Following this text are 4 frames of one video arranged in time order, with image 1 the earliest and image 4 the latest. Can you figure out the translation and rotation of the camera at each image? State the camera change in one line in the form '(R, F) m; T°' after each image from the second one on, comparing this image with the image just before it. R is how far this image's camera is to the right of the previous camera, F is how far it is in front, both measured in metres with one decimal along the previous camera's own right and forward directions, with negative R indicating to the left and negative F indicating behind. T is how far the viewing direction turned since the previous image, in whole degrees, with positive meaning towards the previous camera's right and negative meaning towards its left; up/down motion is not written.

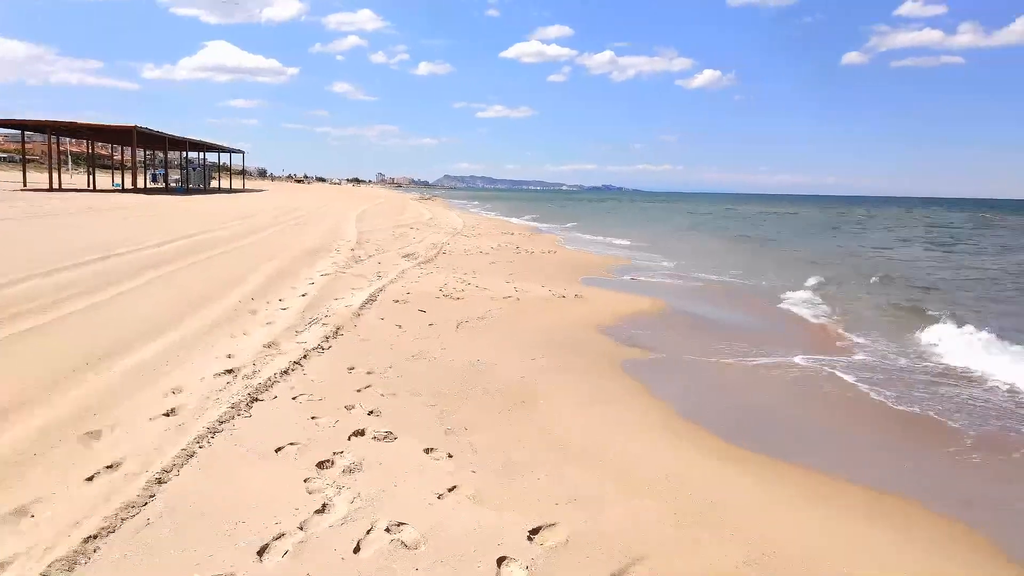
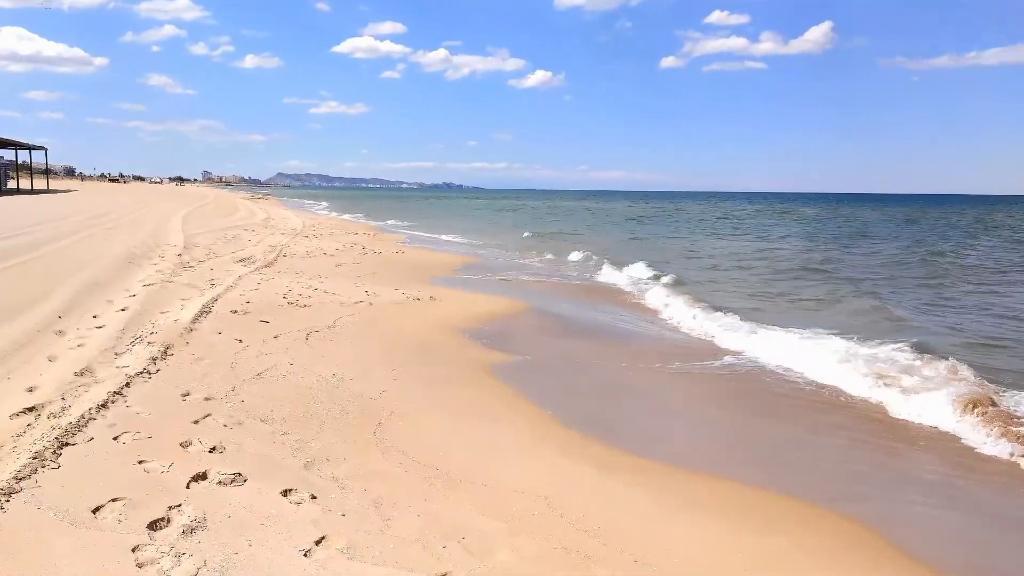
(-0.1, +0.4) m; +12°
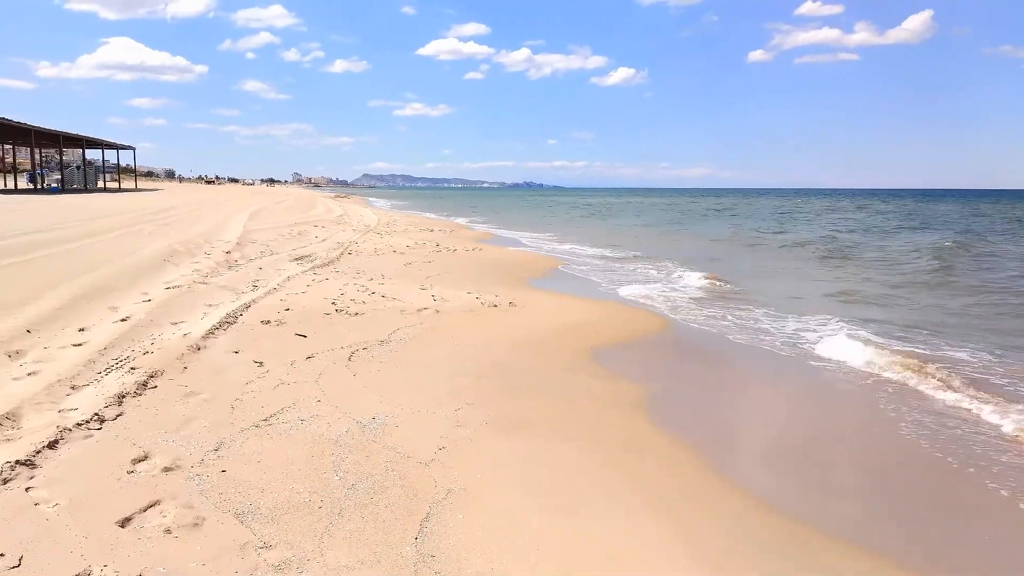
(-0.2, +1.7) m; -6°
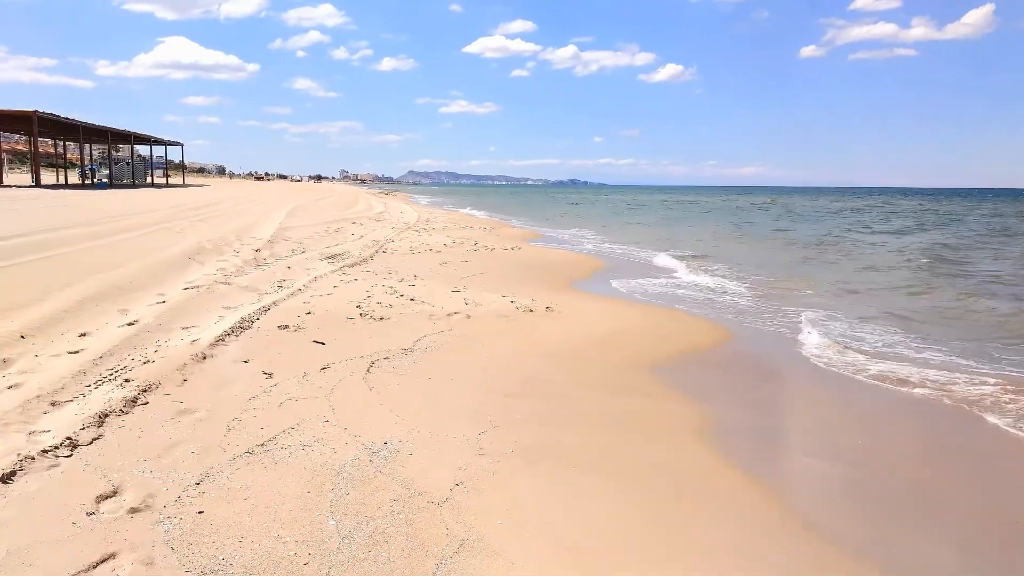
(+0.1, +0.5) m; -3°
